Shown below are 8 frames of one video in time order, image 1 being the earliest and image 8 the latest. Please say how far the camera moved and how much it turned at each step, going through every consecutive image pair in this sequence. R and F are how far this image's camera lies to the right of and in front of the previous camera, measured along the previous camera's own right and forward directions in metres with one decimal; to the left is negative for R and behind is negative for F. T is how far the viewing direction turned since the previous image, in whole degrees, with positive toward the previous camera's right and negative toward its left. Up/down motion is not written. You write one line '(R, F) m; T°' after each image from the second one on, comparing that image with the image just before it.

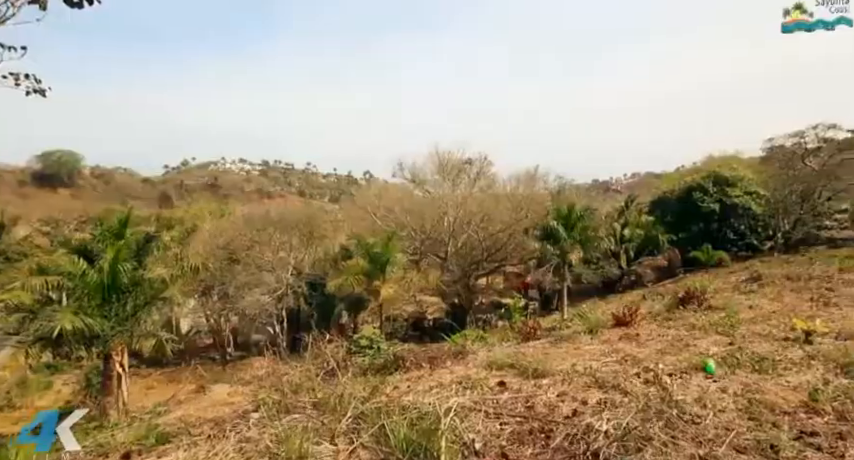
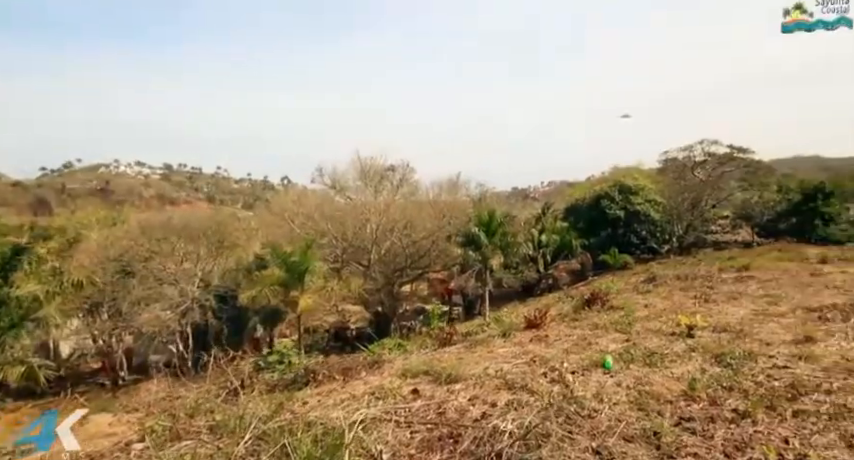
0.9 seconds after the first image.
(+0.4, +0.1) m; +9°
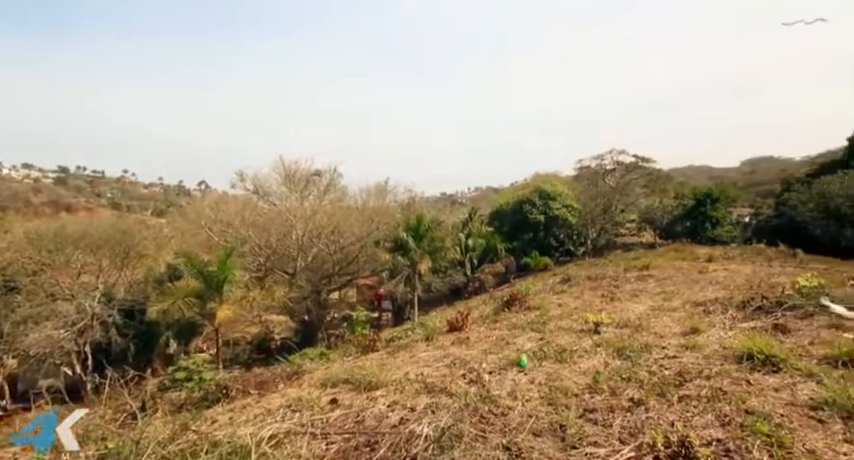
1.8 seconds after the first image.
(+0.4, -0.1) m; +8°
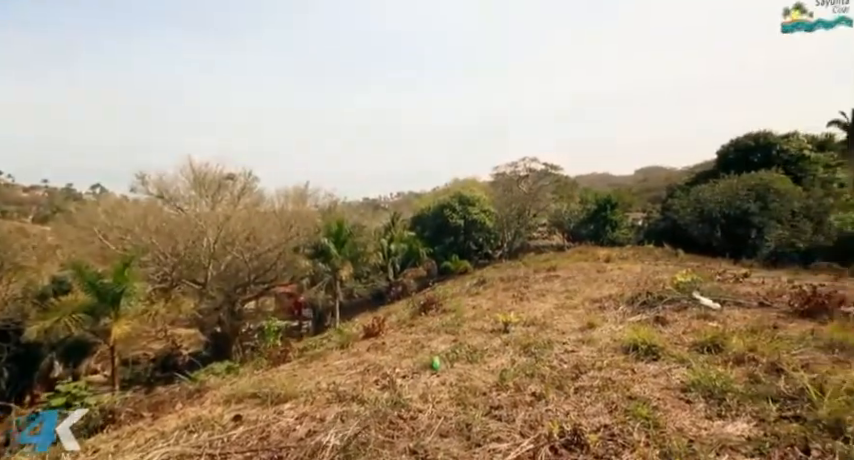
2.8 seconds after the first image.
(+0.4, -0.1) m; +9°
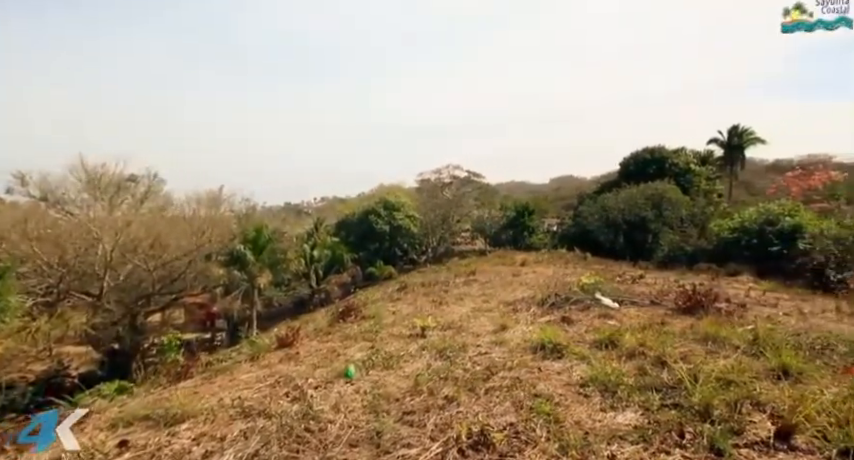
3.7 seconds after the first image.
(+0.4, 0.0) m; +9°
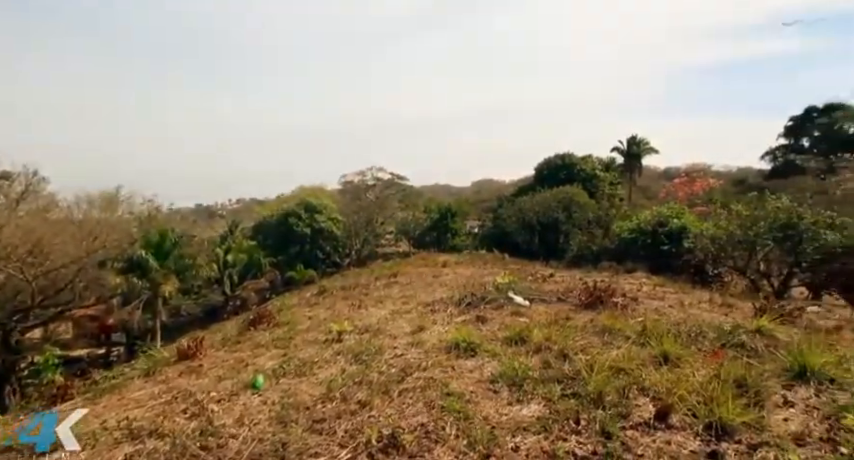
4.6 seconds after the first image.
(+0.4, 0.0) m; +9°
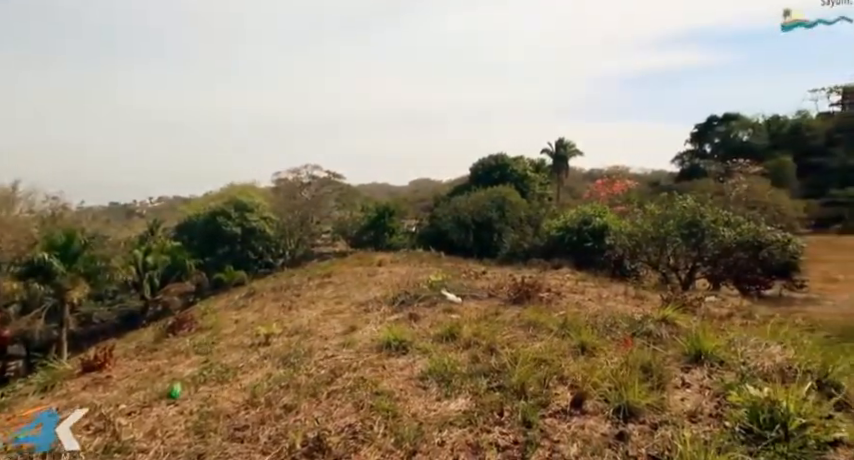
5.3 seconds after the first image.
(+0.3, 0.0) m; +7°
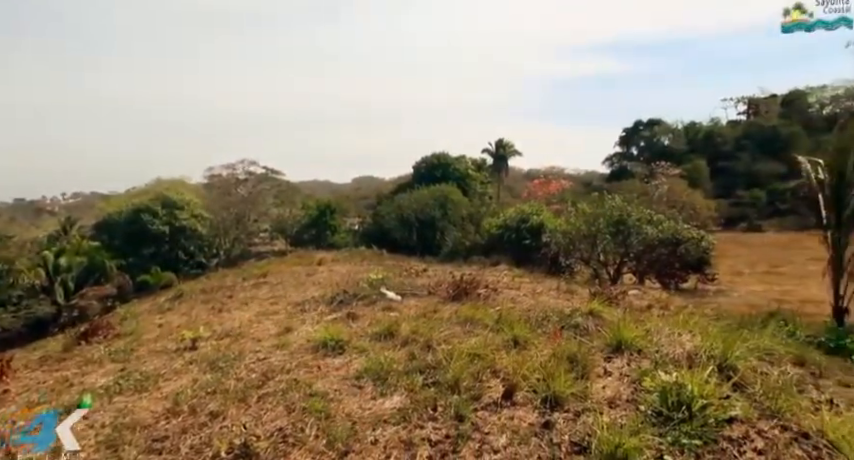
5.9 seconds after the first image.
(+0.3, 0.0) m; +7°
